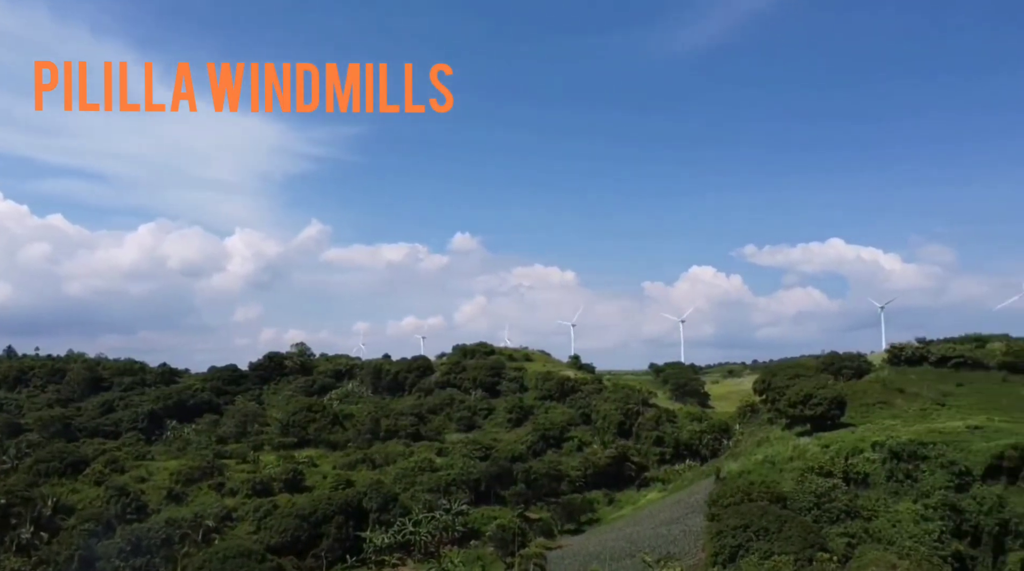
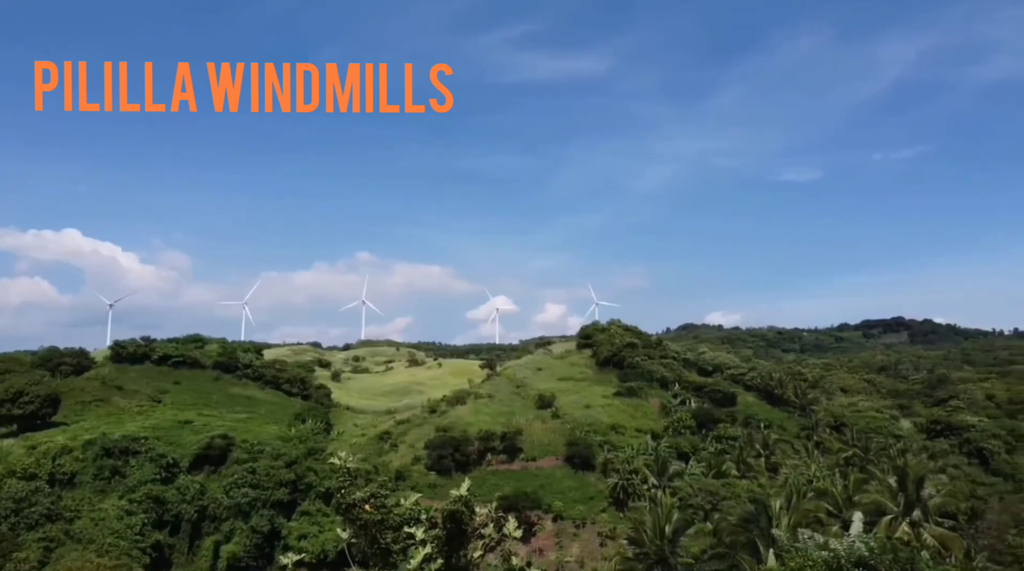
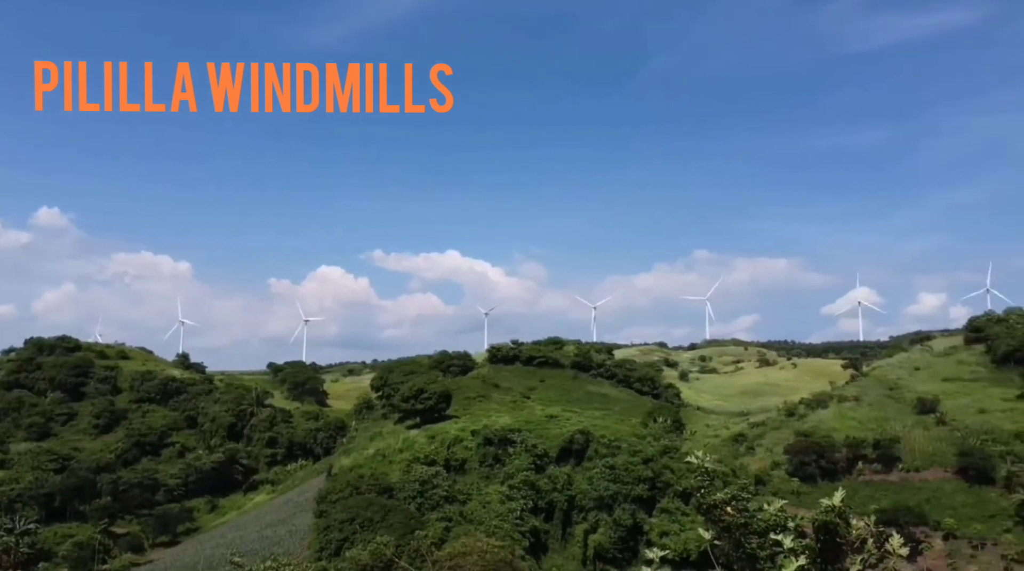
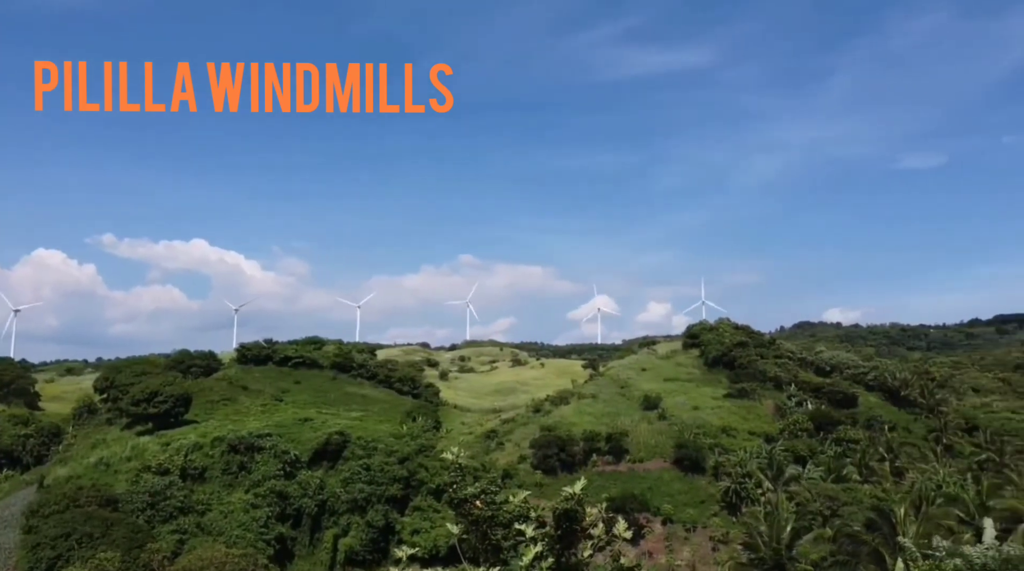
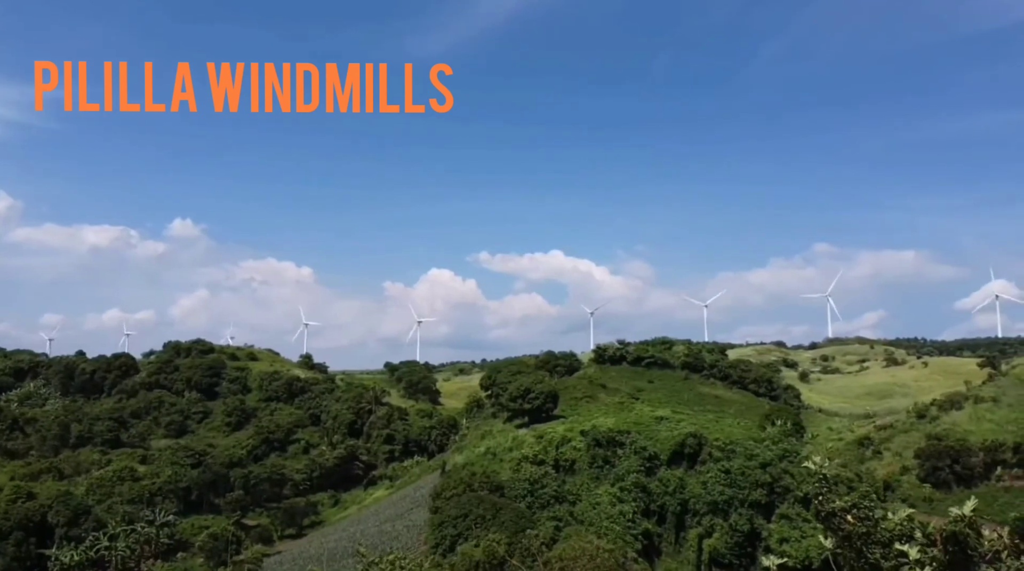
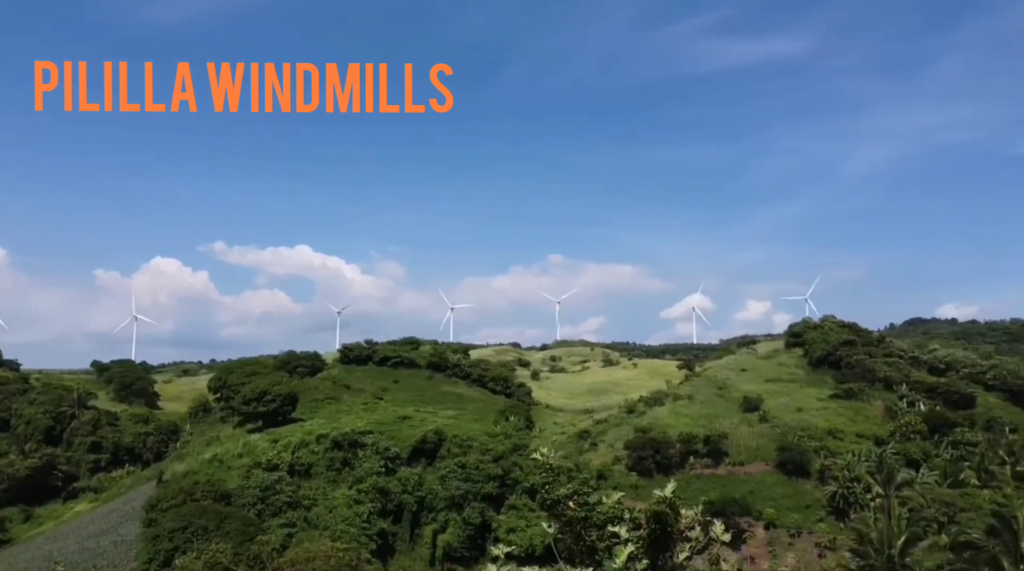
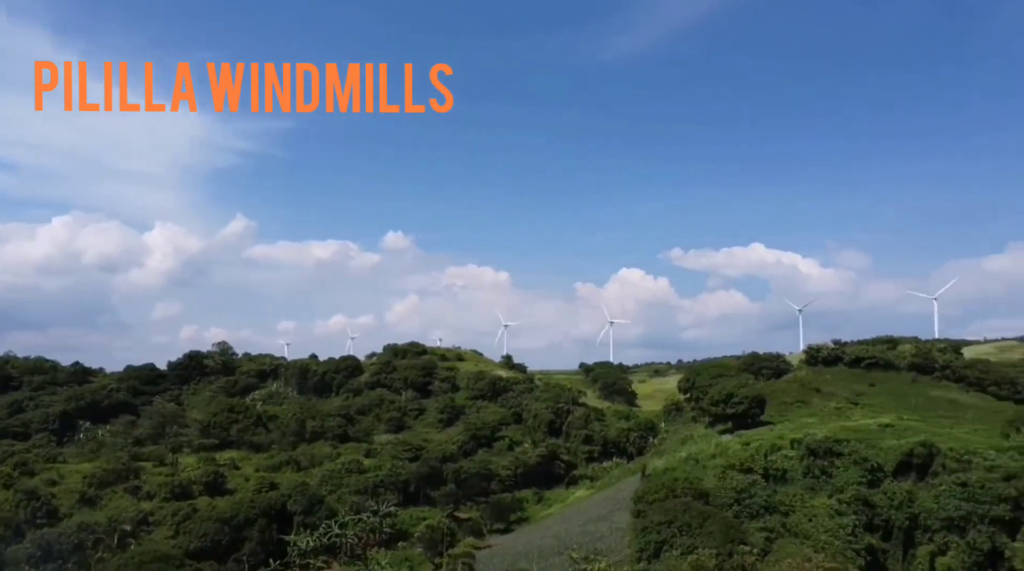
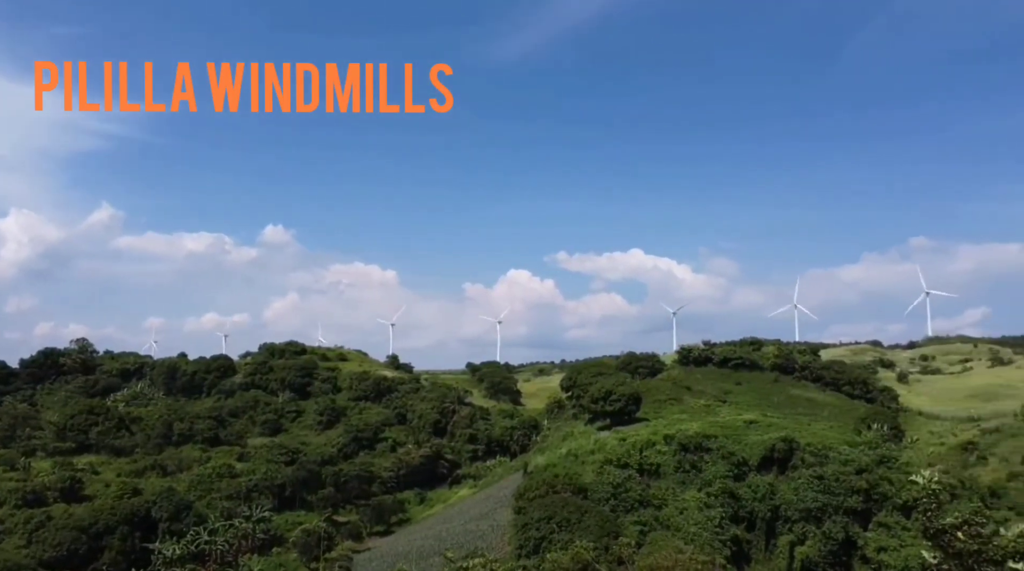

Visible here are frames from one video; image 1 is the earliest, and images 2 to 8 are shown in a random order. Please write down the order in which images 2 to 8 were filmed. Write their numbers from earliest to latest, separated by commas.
7, 8, 5, 3, 6, 4, 2
